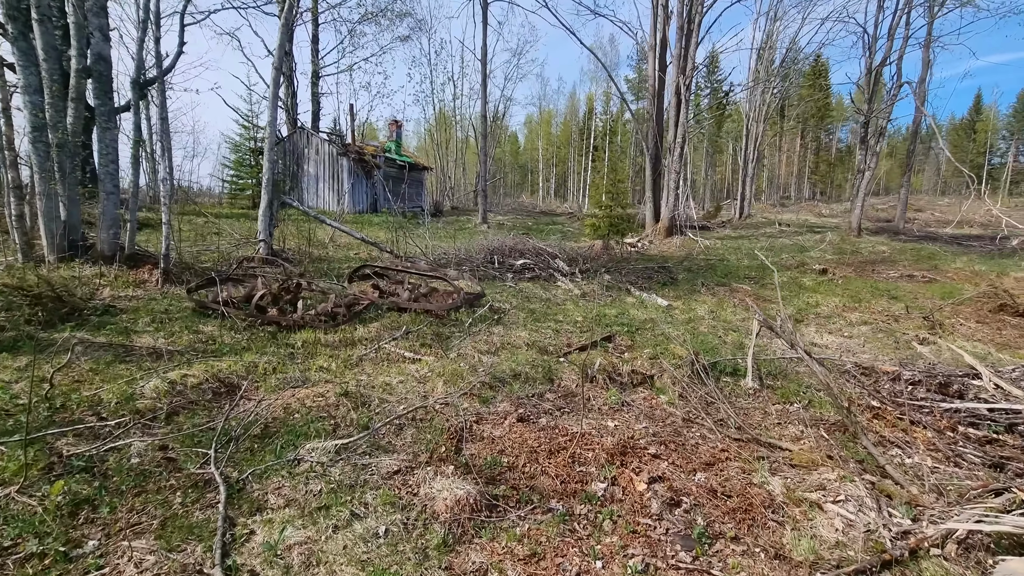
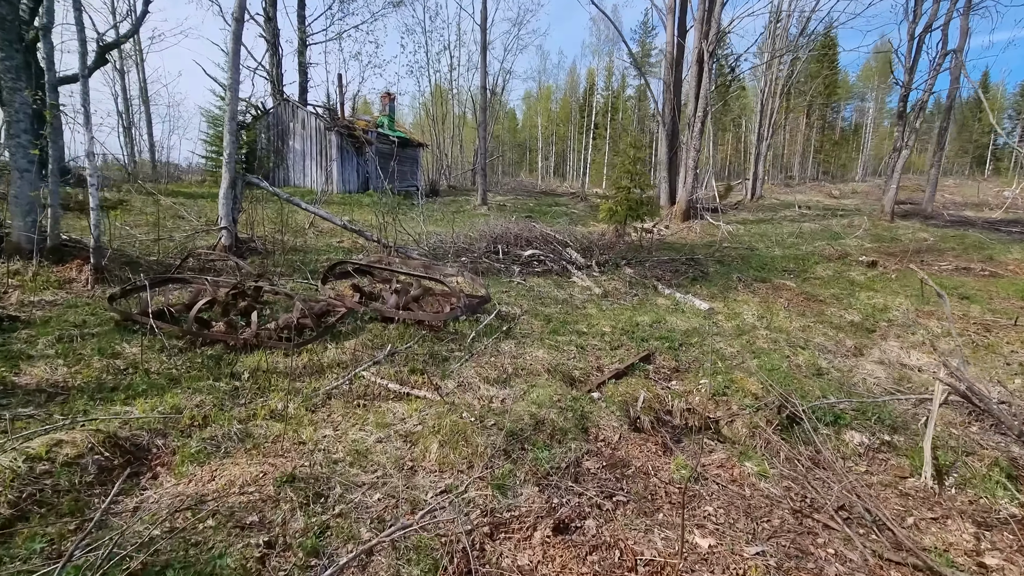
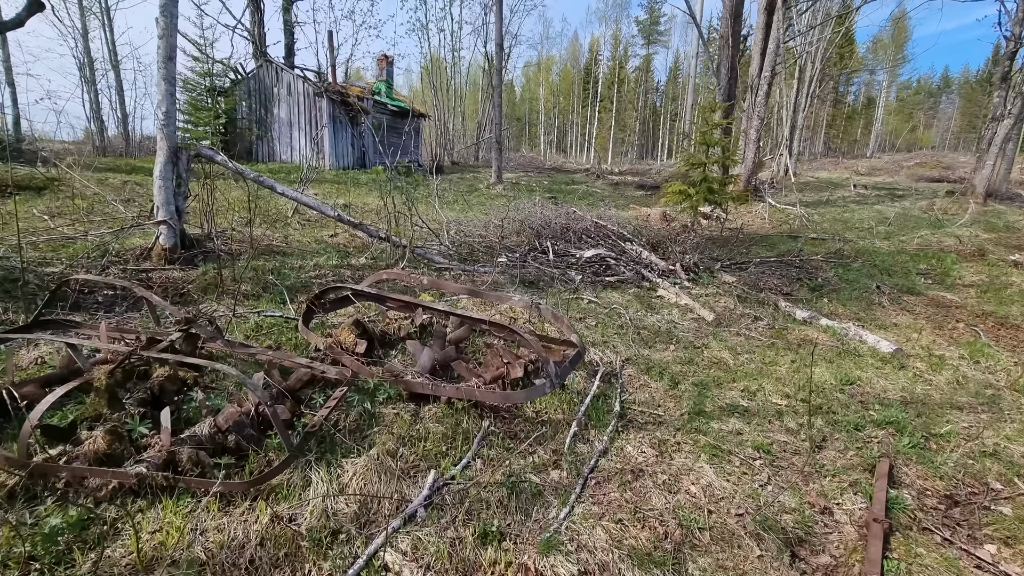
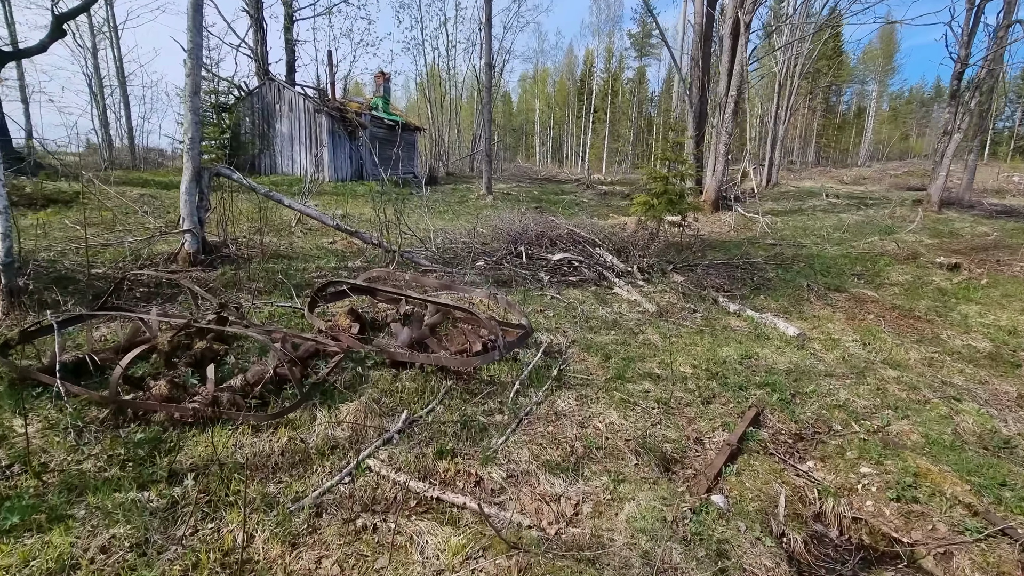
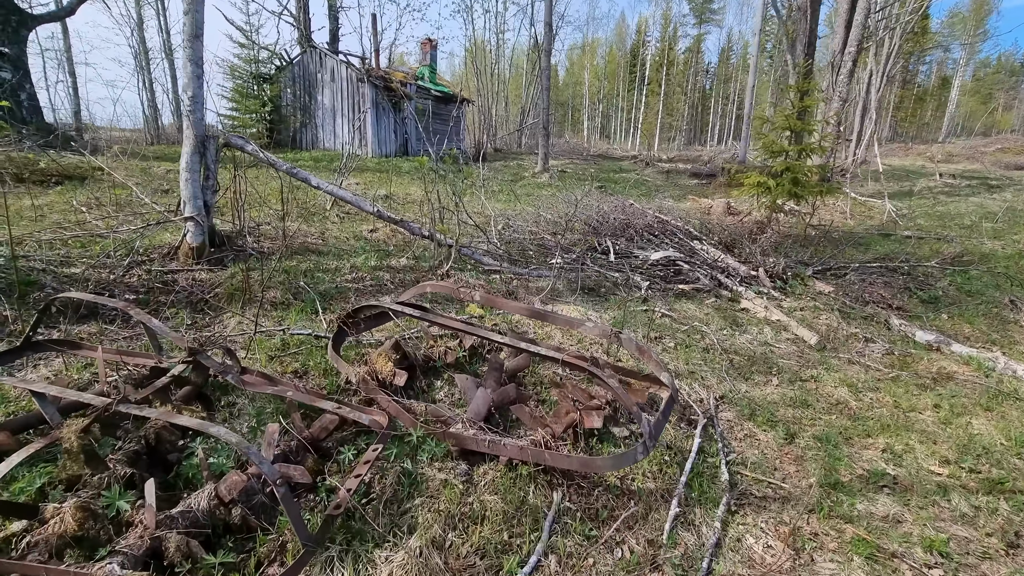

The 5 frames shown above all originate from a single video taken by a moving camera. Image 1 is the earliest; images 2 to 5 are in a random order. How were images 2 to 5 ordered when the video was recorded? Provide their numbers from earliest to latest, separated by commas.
2, 4, 3, 5
